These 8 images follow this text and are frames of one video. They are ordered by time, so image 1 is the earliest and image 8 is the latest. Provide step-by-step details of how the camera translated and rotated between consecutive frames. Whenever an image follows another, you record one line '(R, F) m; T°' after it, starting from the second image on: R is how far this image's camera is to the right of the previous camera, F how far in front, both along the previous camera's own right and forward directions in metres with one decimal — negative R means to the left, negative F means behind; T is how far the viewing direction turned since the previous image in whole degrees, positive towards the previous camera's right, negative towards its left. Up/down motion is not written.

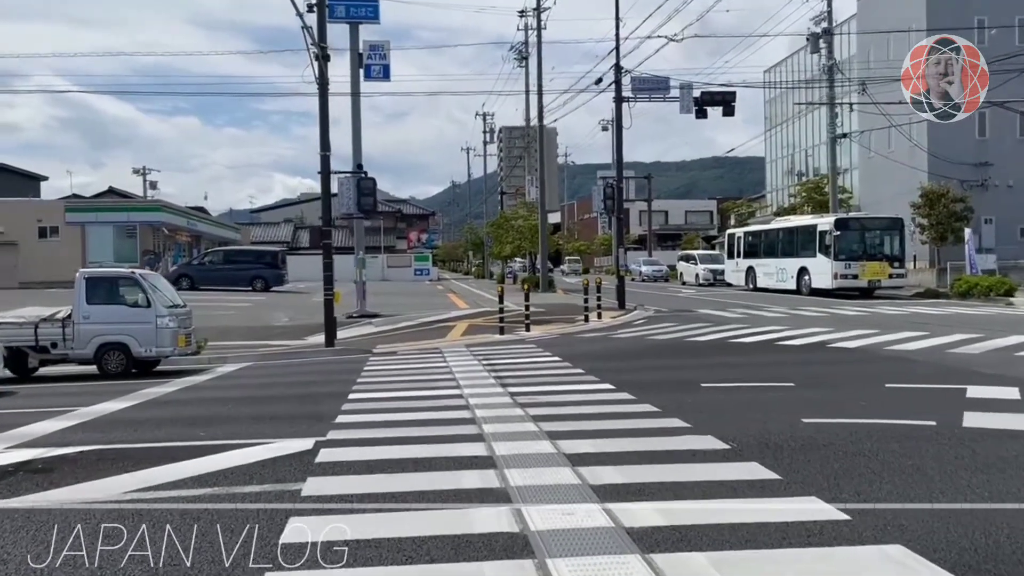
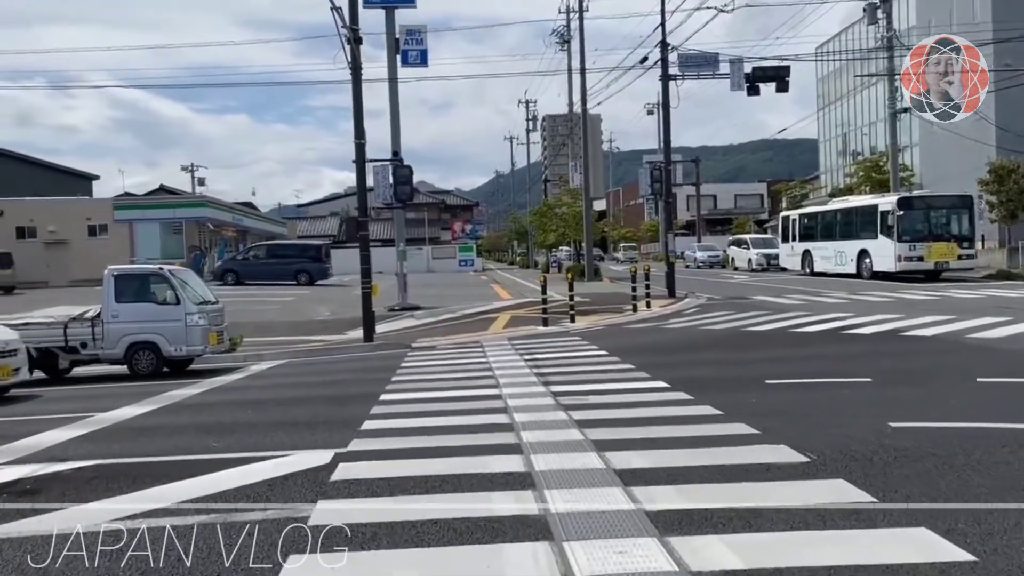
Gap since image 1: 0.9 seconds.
(+0.1, +1.0) m; -3°
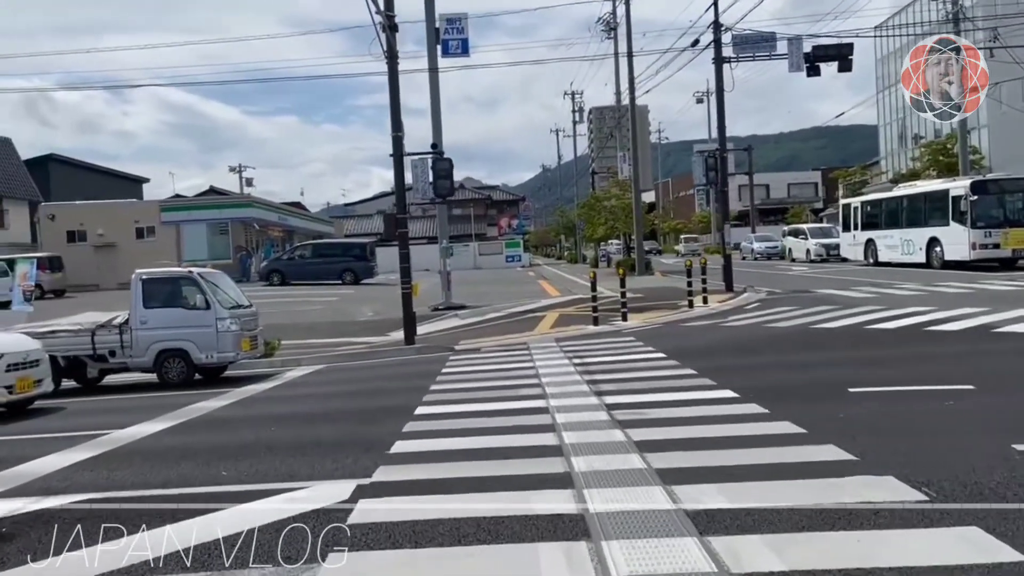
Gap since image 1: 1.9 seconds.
(0.0, +1.1) m; -3°
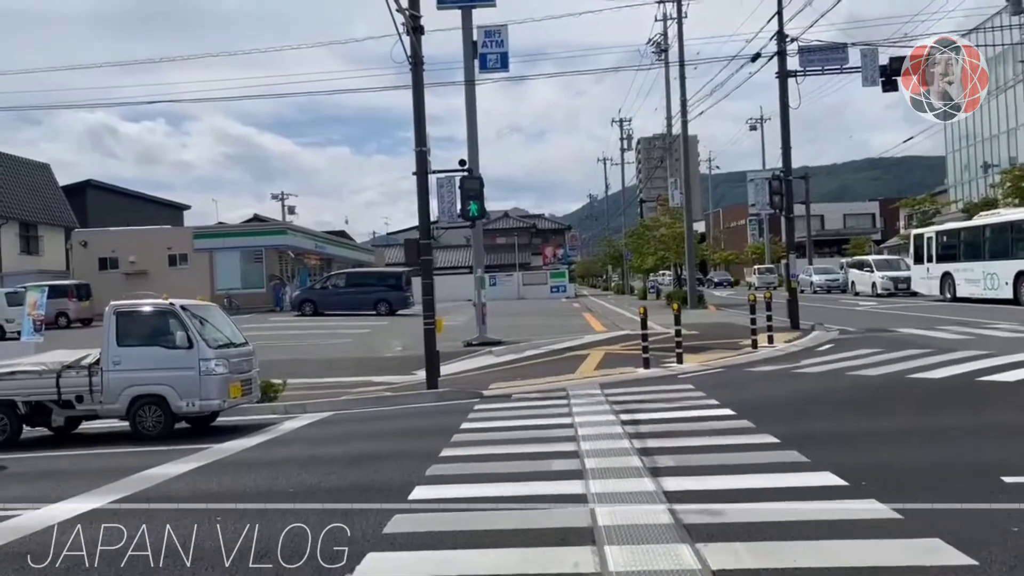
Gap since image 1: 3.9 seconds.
(+0.2, +2.4) m; -3°
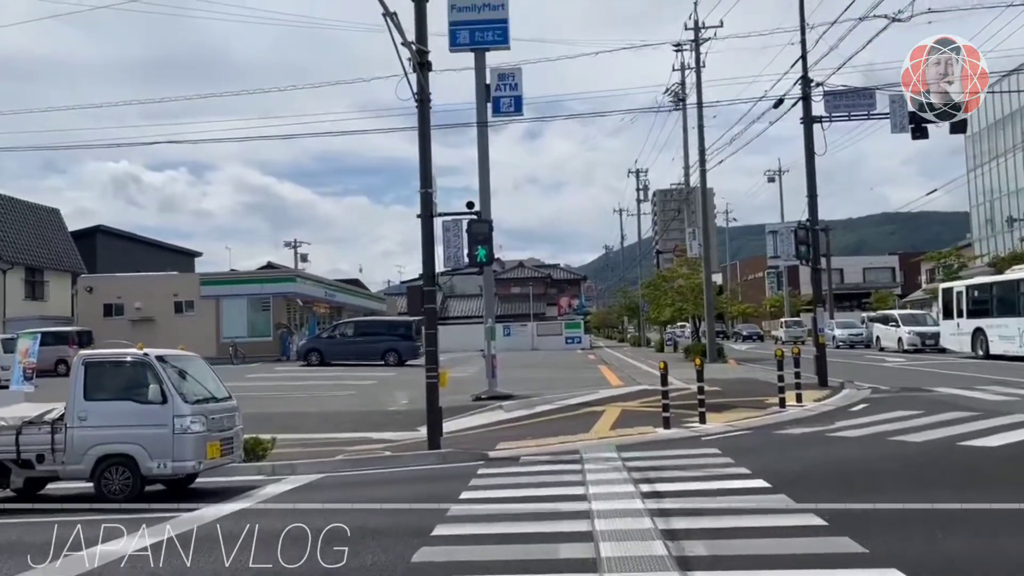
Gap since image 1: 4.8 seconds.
(+0.1, +1.2) m; -1°
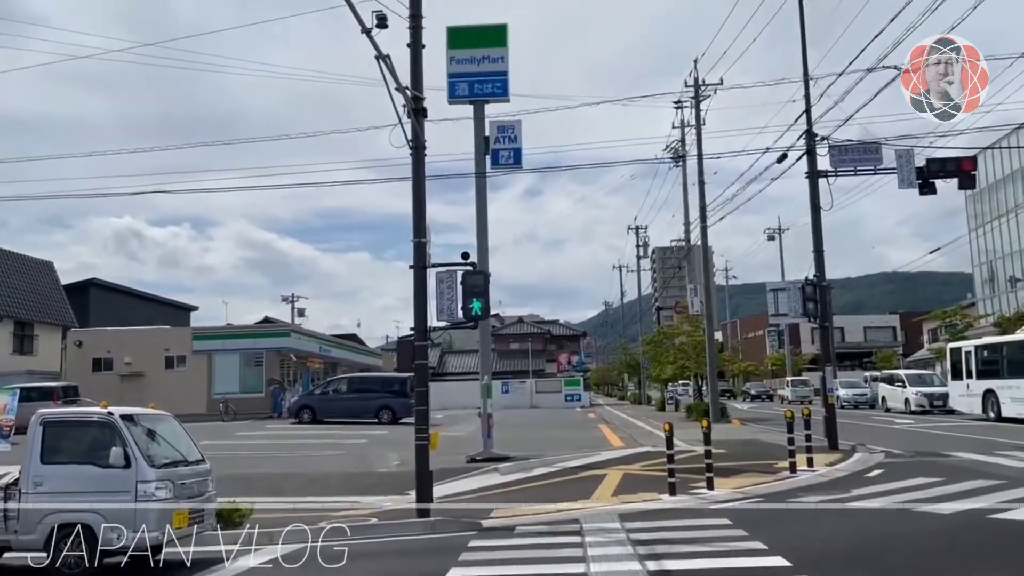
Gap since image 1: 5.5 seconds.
(+0.1, +0.8) m; 0°
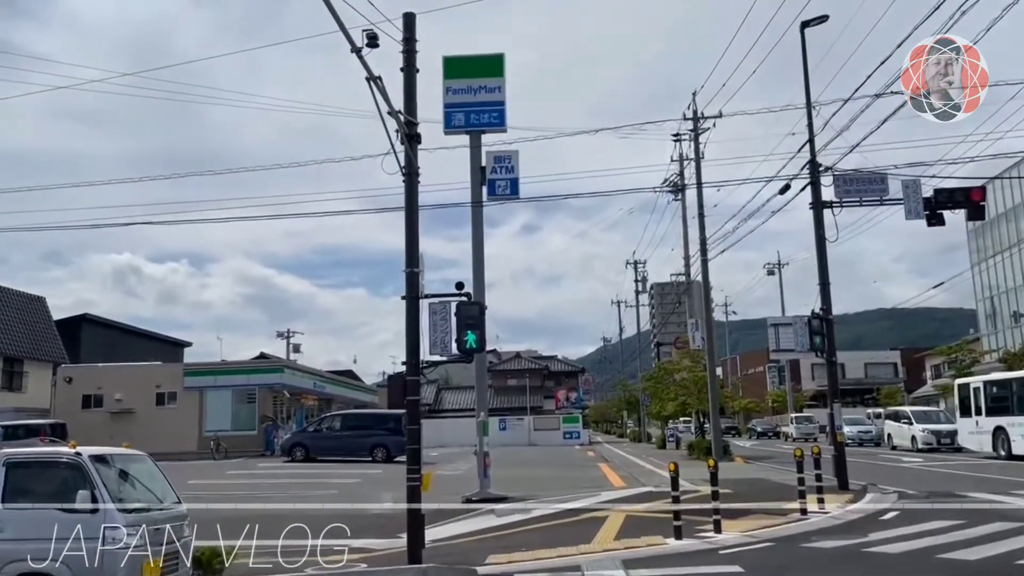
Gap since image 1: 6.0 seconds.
(0.0, +0.6) m; 0°
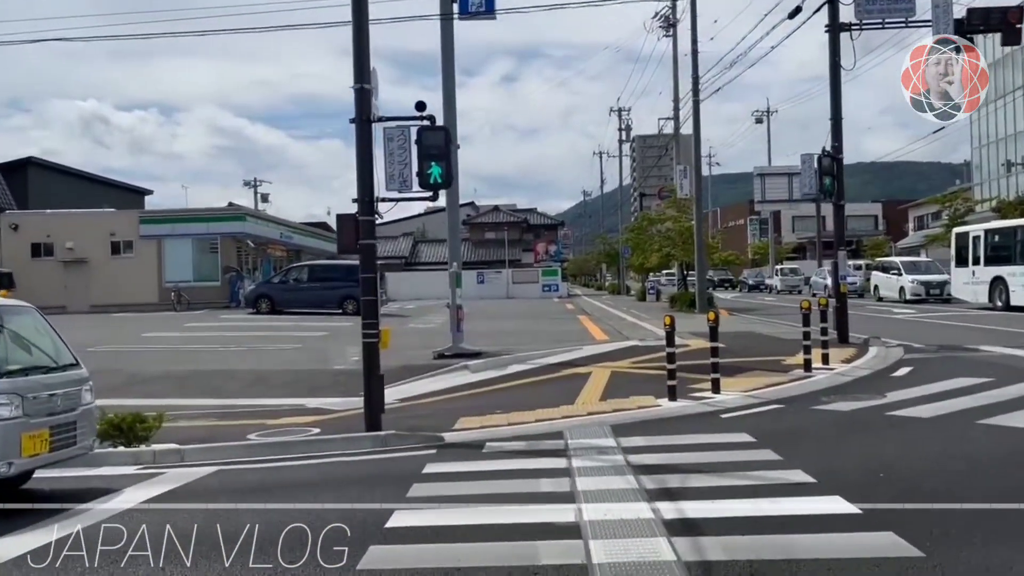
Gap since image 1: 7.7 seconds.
(+0.1, +2.2) m; +1°
